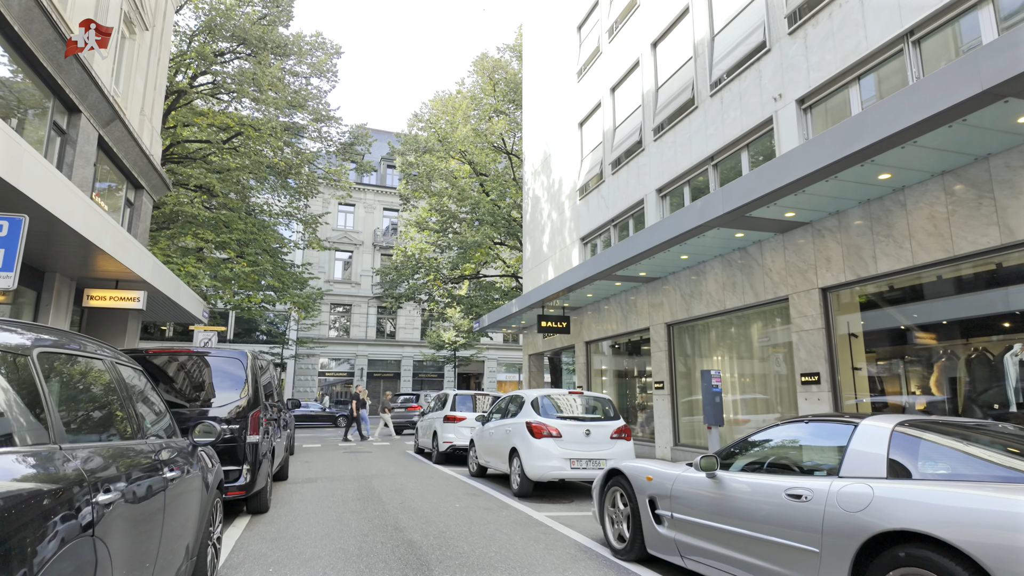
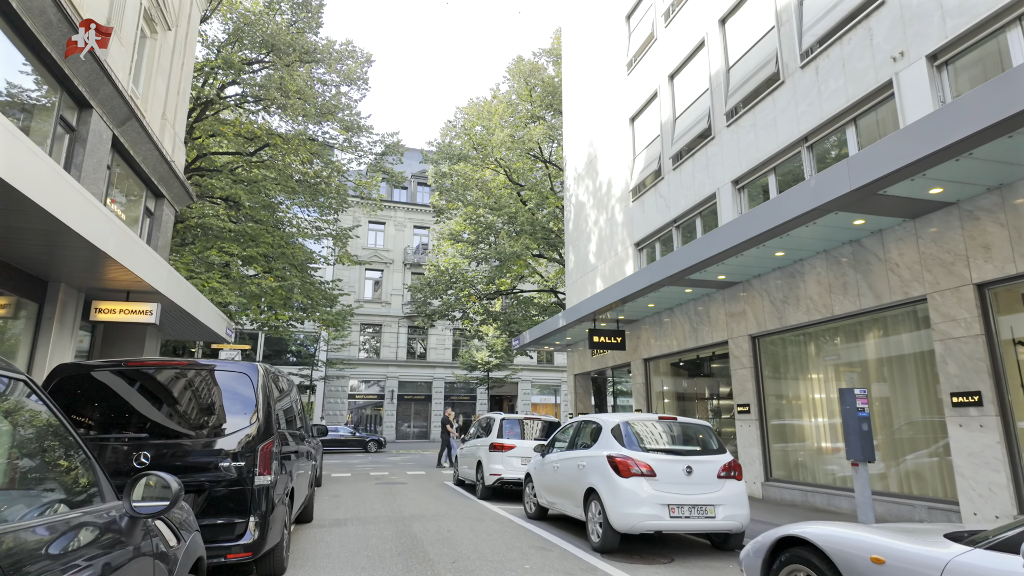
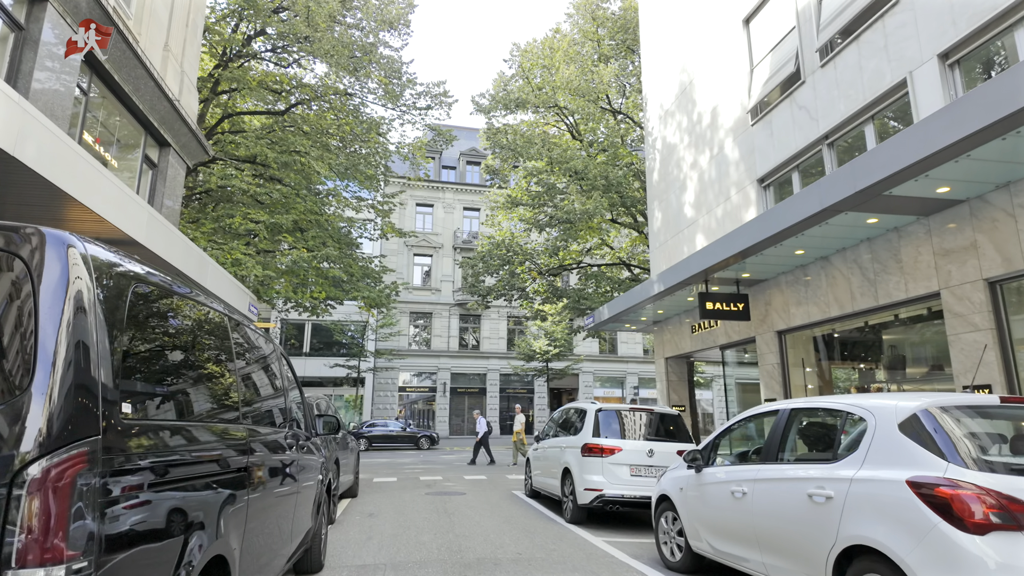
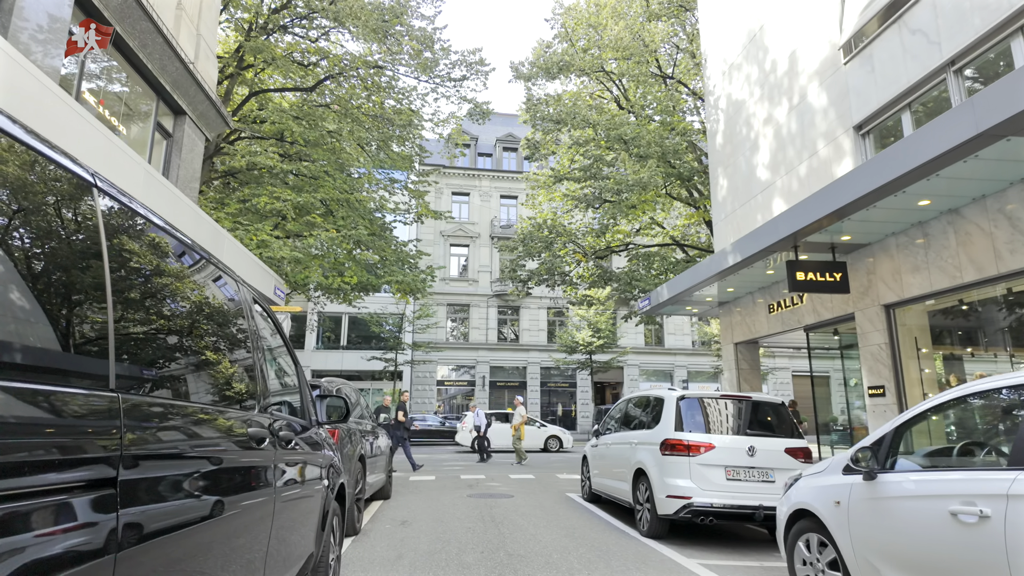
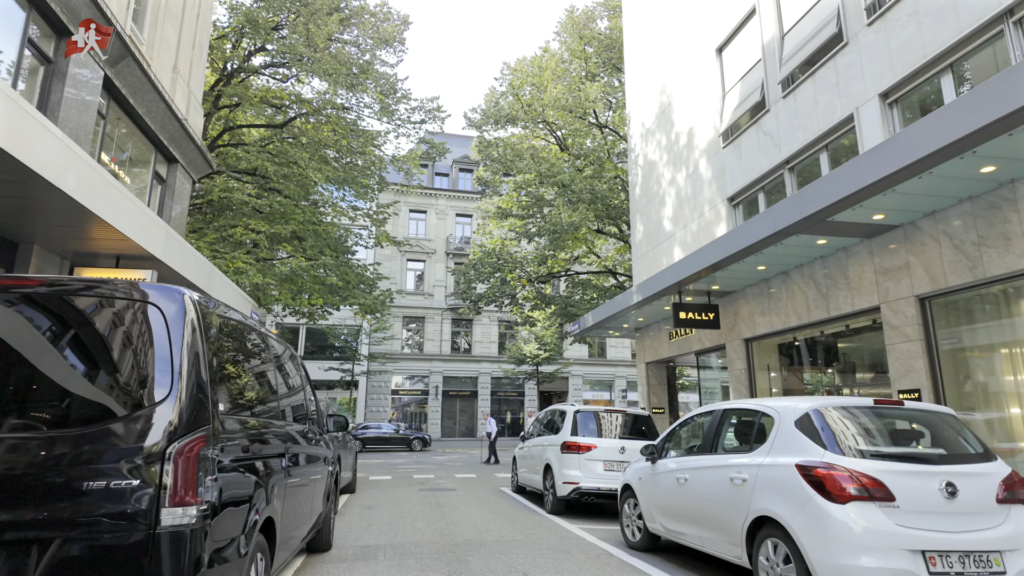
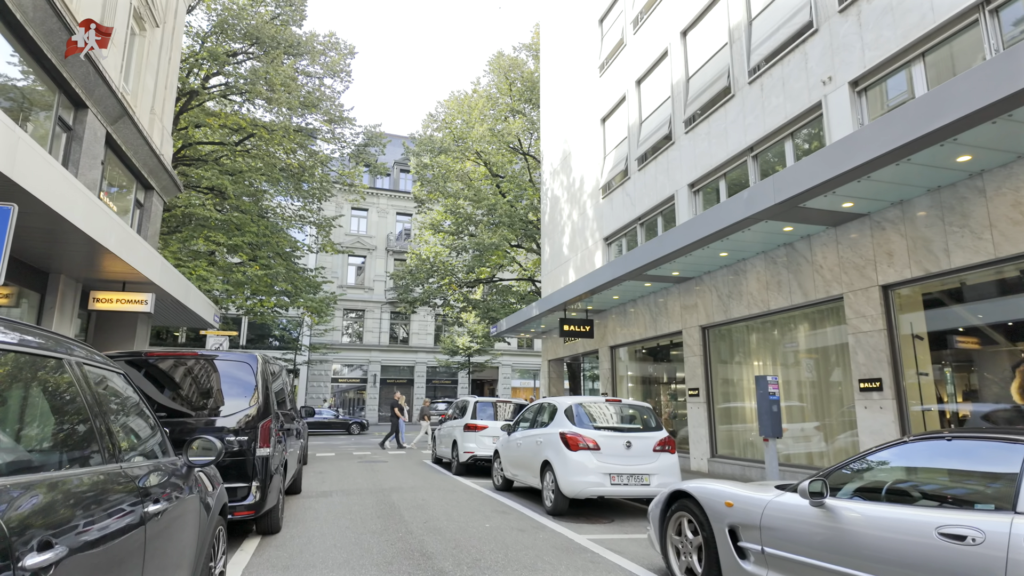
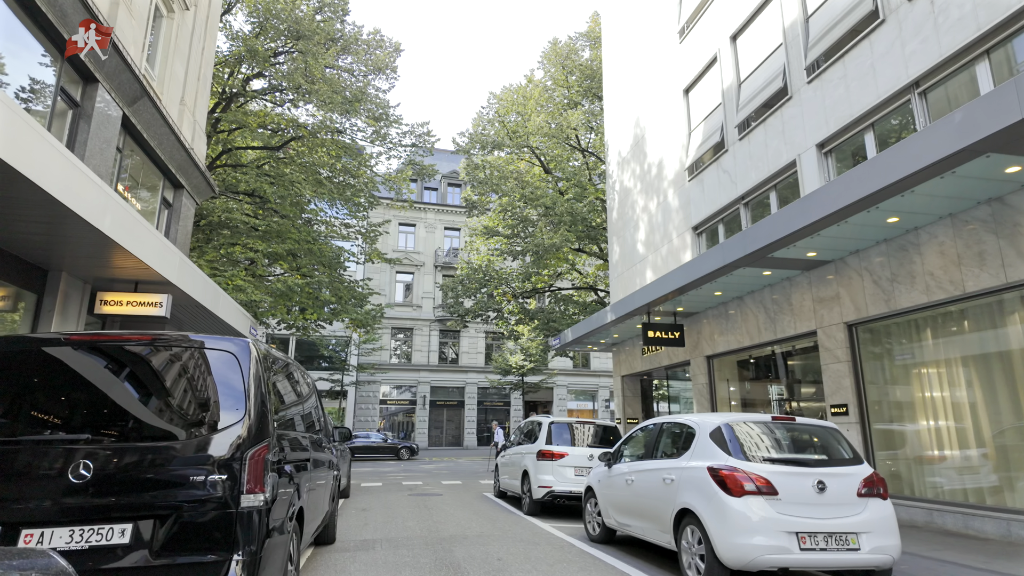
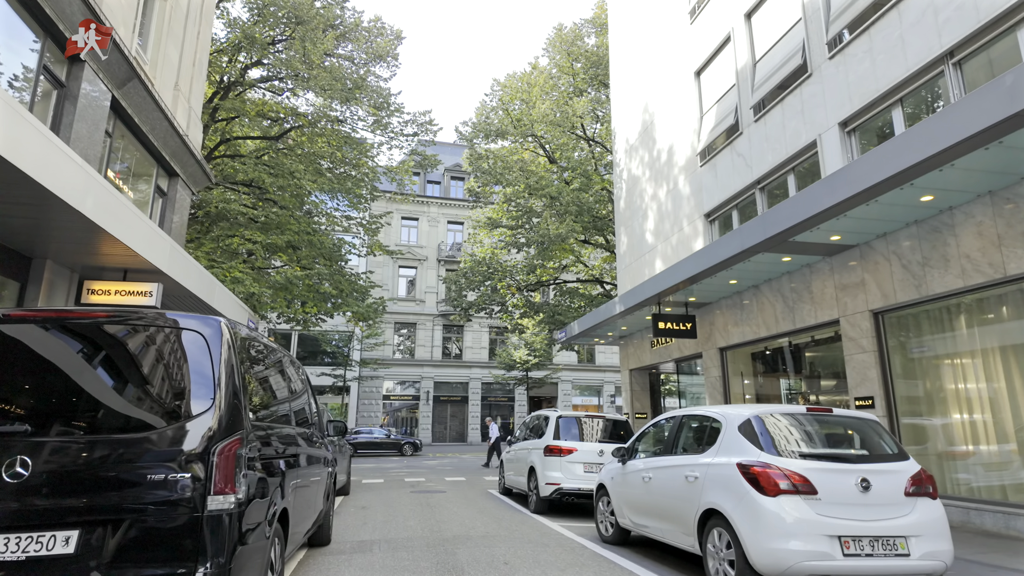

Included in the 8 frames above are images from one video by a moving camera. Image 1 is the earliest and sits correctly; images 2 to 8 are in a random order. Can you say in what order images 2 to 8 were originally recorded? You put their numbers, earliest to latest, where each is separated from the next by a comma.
6, 2, 7, 8, 5, 3, 4
